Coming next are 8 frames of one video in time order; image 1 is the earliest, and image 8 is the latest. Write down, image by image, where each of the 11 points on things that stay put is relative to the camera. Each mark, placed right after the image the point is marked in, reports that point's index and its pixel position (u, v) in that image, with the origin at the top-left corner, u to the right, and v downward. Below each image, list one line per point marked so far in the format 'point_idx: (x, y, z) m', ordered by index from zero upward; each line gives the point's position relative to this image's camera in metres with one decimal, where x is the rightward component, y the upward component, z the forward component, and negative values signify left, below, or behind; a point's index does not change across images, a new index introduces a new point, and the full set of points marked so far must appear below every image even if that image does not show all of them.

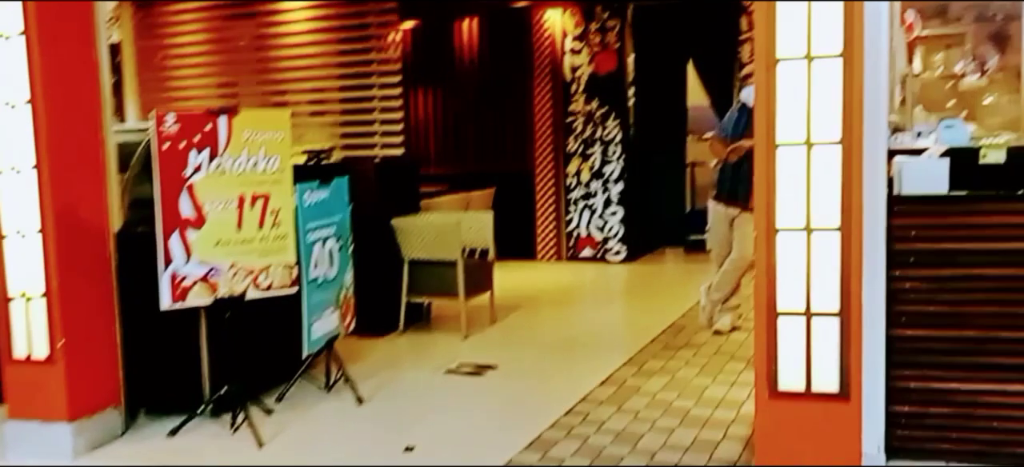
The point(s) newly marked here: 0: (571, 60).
0: (+0.5, +1.6, +8.8) m
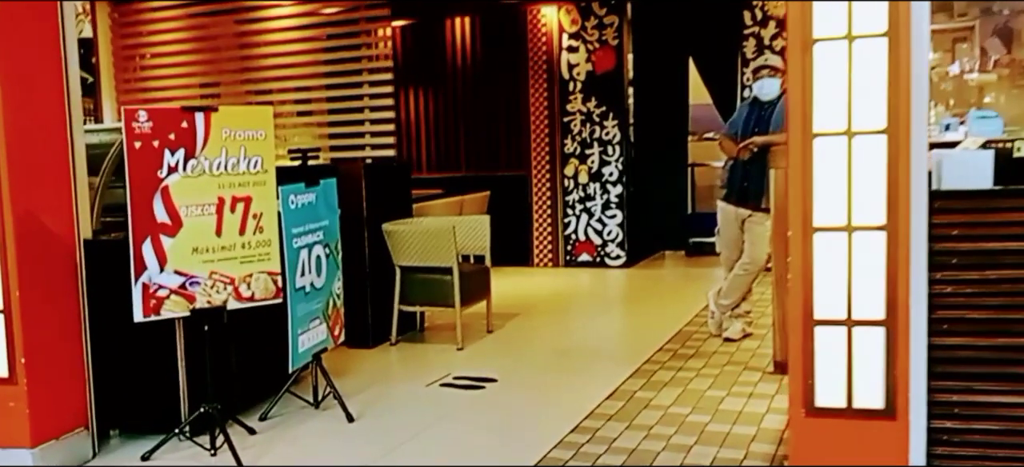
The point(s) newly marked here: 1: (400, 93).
0: (+0.5, +1.5, +8.6) m
1: (-1.1, +1.3, +9.3) m
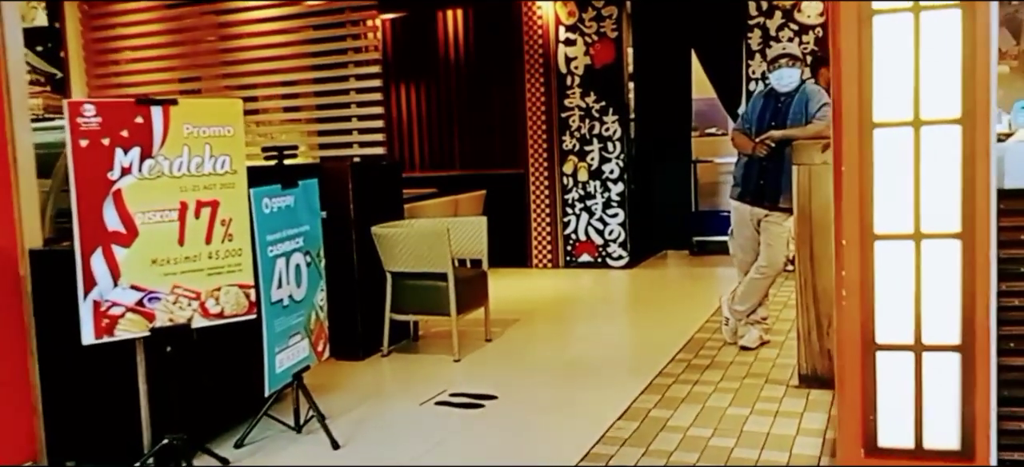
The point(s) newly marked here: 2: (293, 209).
0: (+0.4, +1.5, +8.2) m
1: (-1.1, +1.3, +8.9) m
2: (-0.8, +0.1, +3.5) m
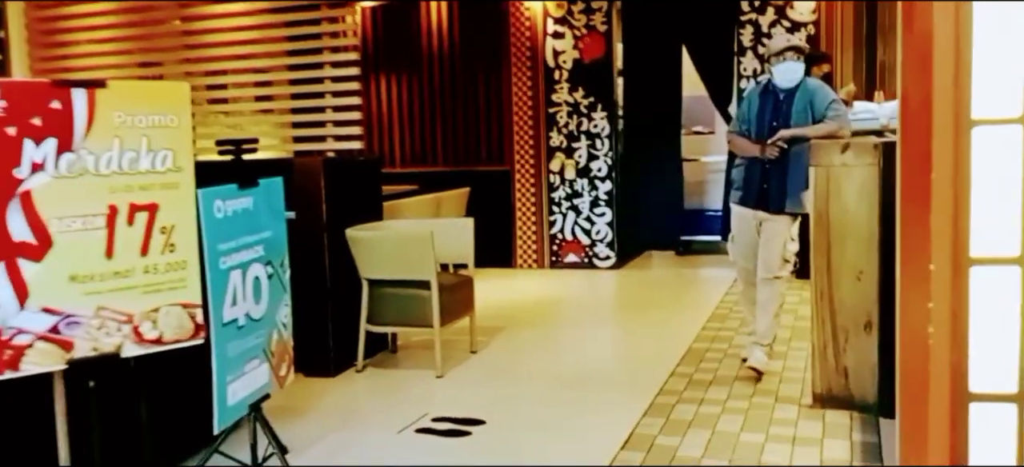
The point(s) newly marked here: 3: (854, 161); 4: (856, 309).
0: (+0.3, +1.5, +7.7) m
1: (-1.2, +1.3, +8.4) m
2: (-0.8, +0.1, +3.0) m
3: (+1.5, +0.3, +4.1) m
4: (+1.5, -0.3, +4.2) m
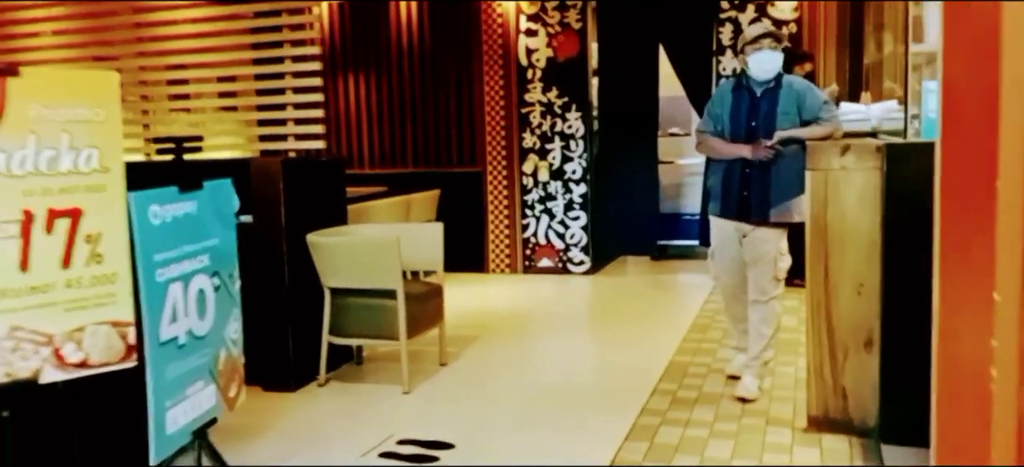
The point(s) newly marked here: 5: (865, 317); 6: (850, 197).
0: (+0.1, +1.5, +7.5) m
1: (-1.5, +1.3, +8.1) m
2: (-0.9, 0.0, +2.7) m
3: (+1.4, +0.3, +3.9) m
4: (+1.4, -0.4, +3.9) m
5: (+1.4, -0.3, +3.9) m
6: (+1.3, +0.1, +3.9) m
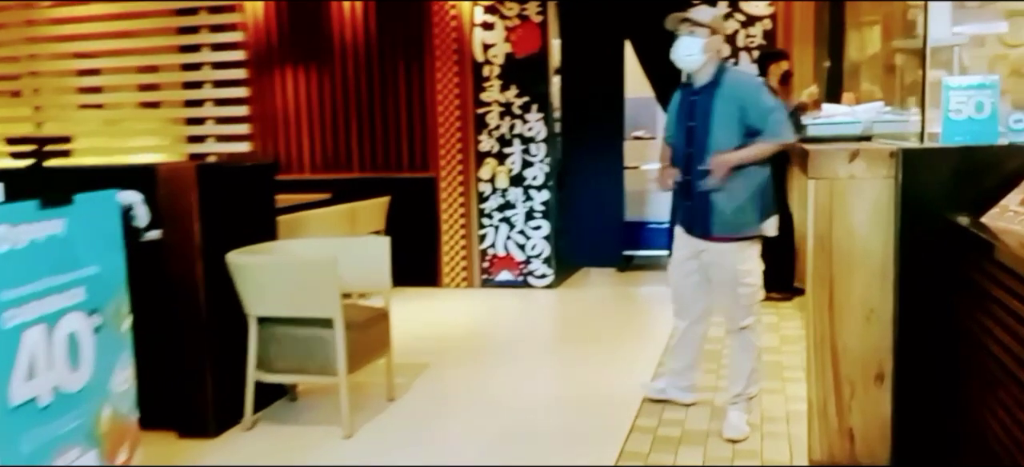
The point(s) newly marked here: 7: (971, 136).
0: (-0.2, +1.4, +6.9) m
1: (-1.8, +1.2, +7.5) m
2: (-1.0, 0.0, +2.1) m
3: (+1.2, +0.2, +3.3) m
4: (+1.2, -0.4, +3.4) m
5: (+1.3, -0.4, +3.4) m
6: (+1.2, +0.1, +3.4) m
7: (+1.6, +0.3, +3.3) m
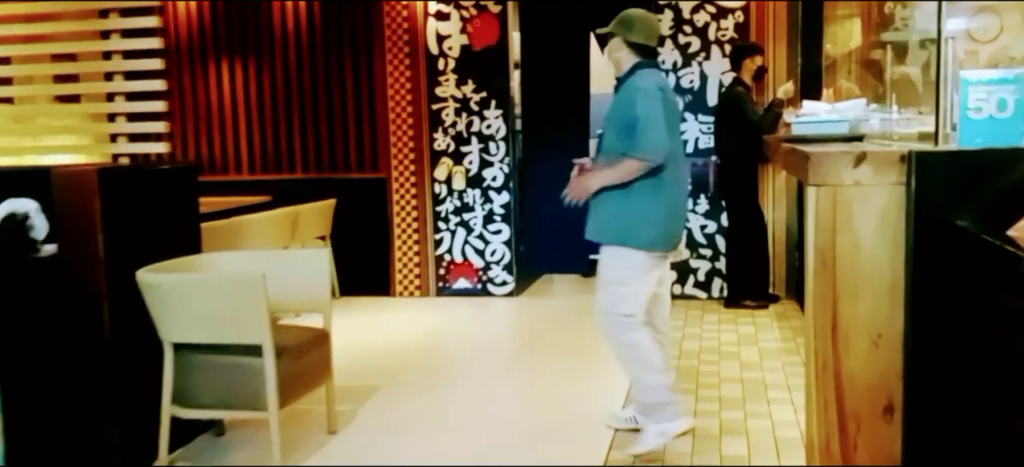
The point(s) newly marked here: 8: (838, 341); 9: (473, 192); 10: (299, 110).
0: (-0.5, +1.4, +6.4) m
1: (-2.1, +1.2, +6.9) m
2: (-1.1, -0.1, +1.6) m
3: (+1.1, +0.2, +2.9) m
4: (+1.1, -0.5, +3.0) m
5: (+1.1, -0.4, +3.0) m
6: (+1.1, 0.0, +2.9) m
7: (+1.4, +0.3, +2.9) m
8: (+1.0, -0.3, +2.9) m
9: (-0.2, +0.3, +6.5) m
10: (-1.5, +0.9, +6.8) m
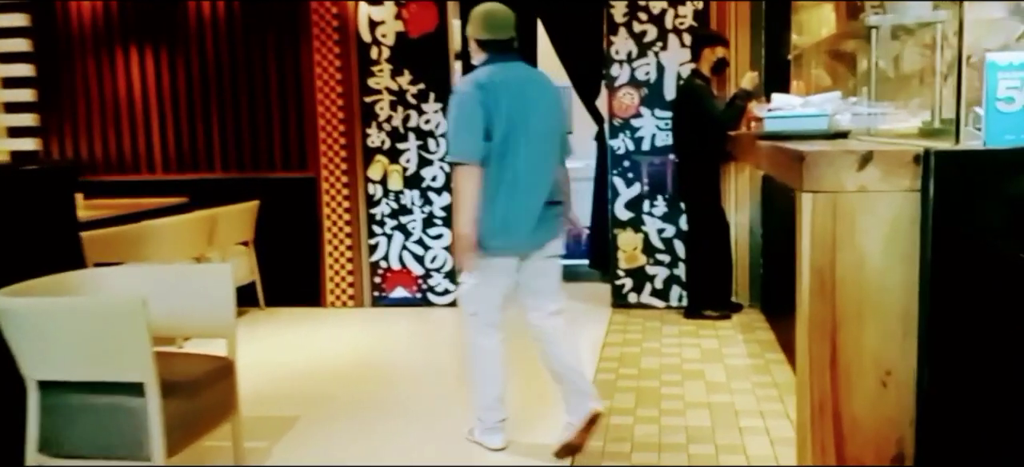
0: (-0.8, +1.4, +5.8) m
1: (-2.5, +1.1, +6.2) m
2: (-1.1, -0.1, +1.0) m
3: (+0.9, +0.1, +2.4) m
4: (+0.9, -0.5, +2.5) m
5: (+1.0, -0.5, +2.5) m
6: (+0.9, 0.0, +2.4) m
7: (+1.3, +0.3, +2.4) m
8: (+0.8, -0.4, +2.4) m
9: (-0.6, +0.2, +5.9) m
10: (-1.9, +0.8, +6.2) m
